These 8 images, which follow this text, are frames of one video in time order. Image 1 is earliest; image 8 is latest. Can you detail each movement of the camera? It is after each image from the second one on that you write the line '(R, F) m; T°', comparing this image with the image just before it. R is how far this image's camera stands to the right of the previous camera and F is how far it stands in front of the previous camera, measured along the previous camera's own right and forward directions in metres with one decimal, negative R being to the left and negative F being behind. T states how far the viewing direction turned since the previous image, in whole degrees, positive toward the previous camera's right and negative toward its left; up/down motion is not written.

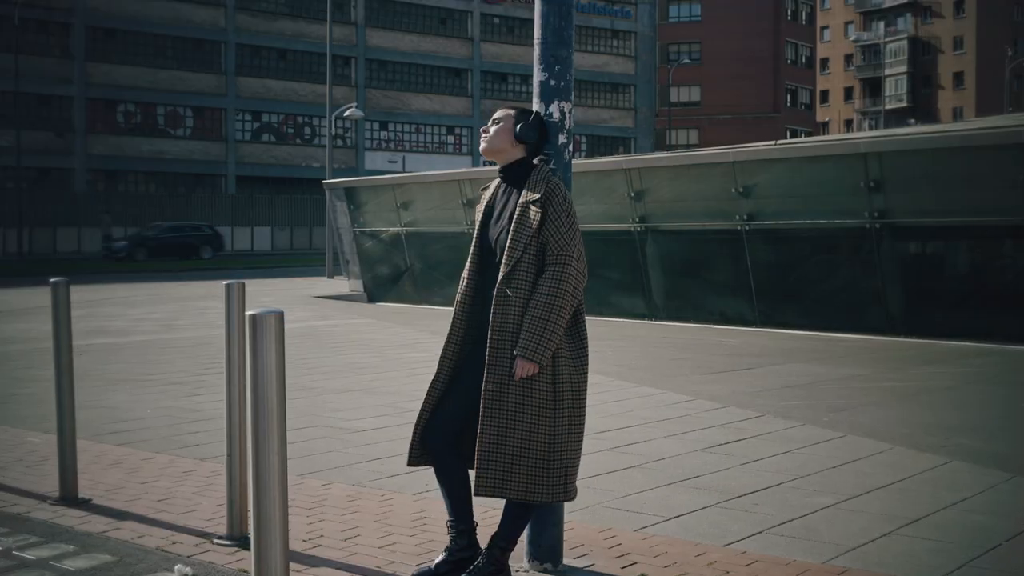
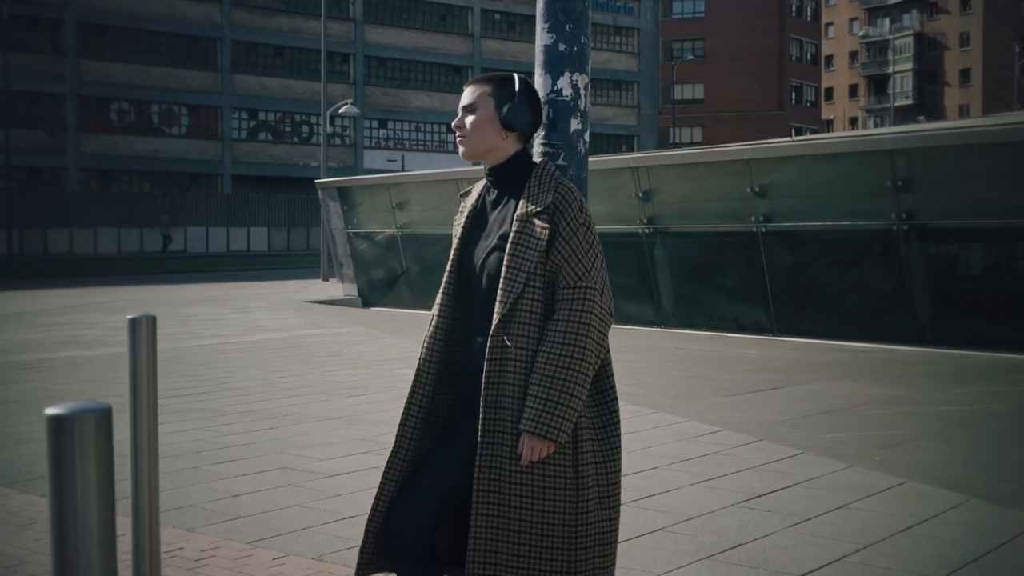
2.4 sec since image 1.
(0.0, +1.1) m; 0°
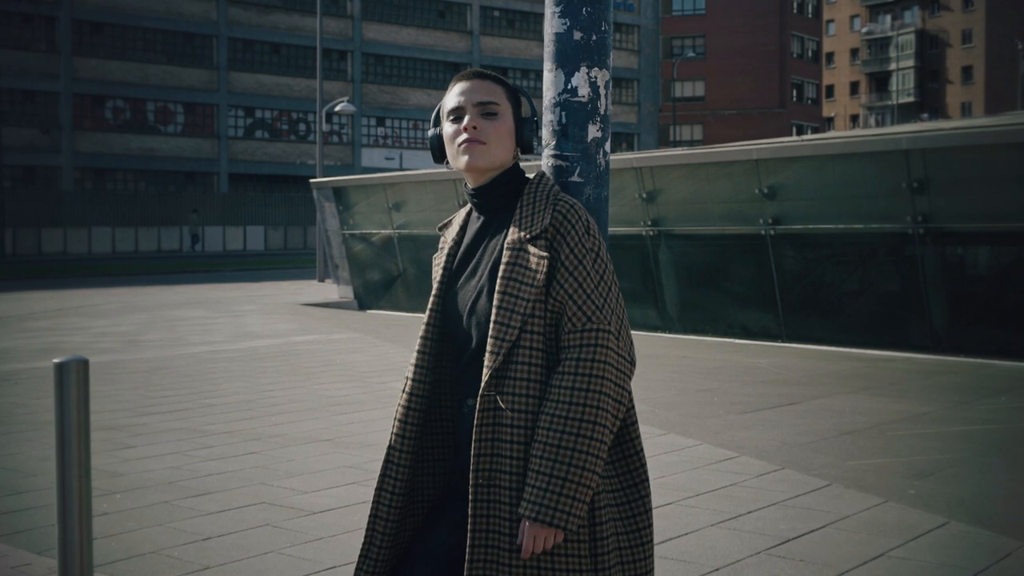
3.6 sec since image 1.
(0.0, +0.6) m; 0°
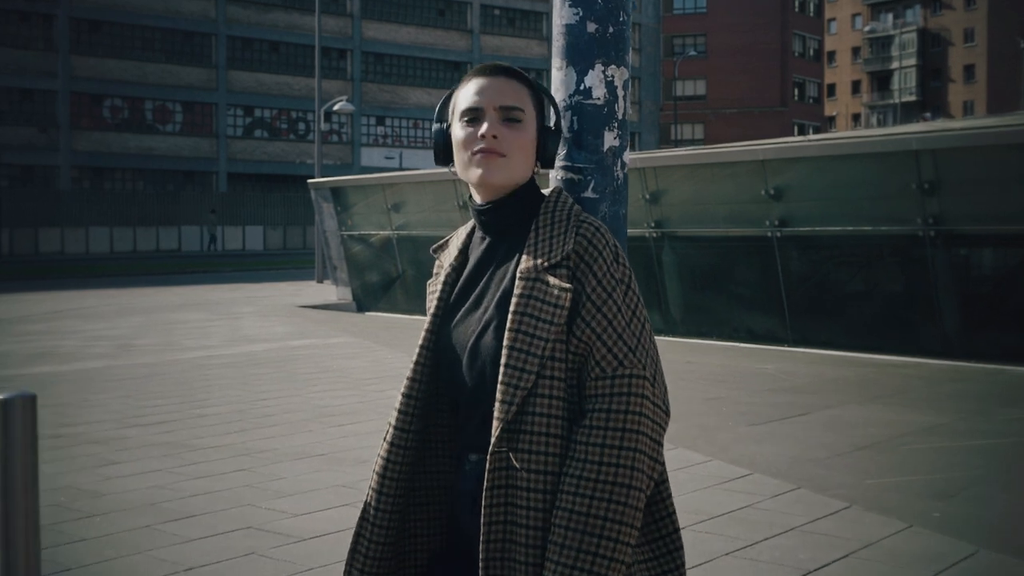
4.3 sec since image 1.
(0.0, +0.3) m; 0°
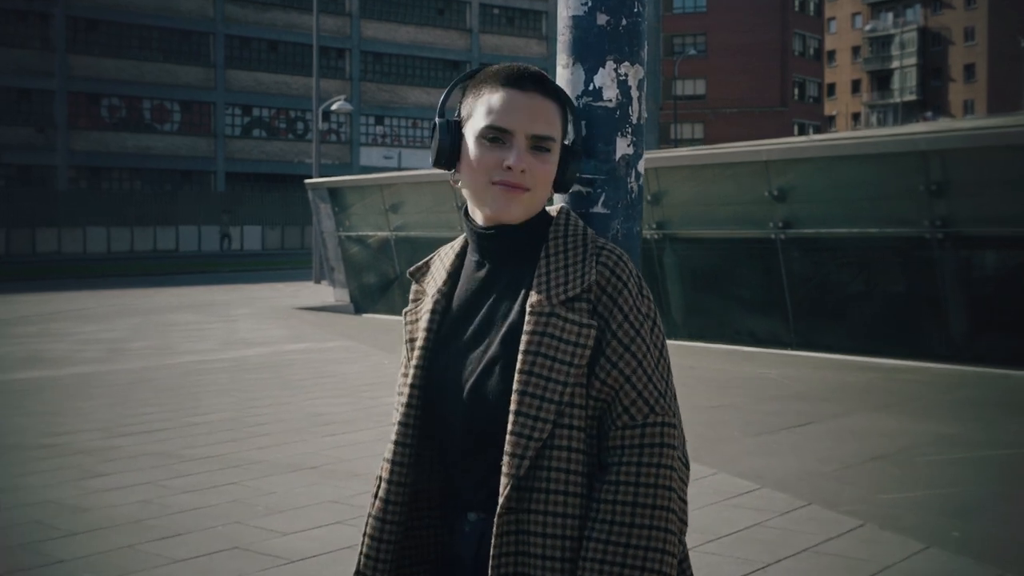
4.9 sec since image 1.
(0.0, +0.3) m; 0°
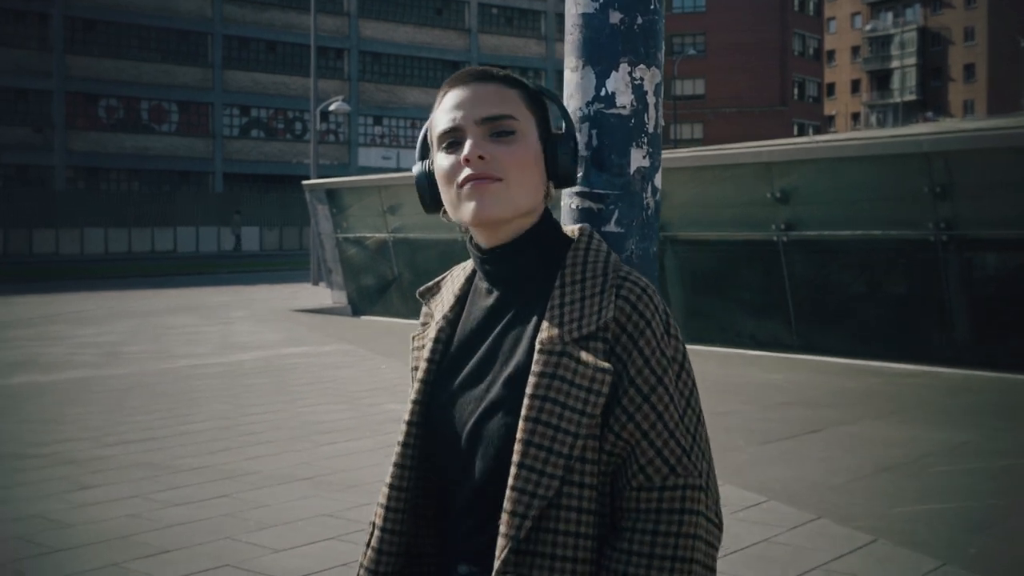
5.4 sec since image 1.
(0.0, +0.2) m; 0°
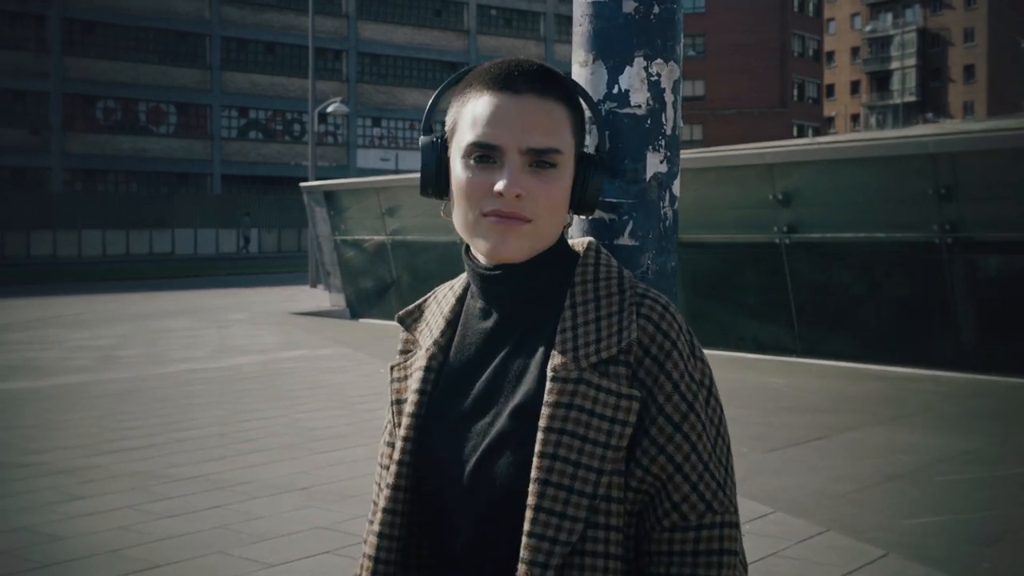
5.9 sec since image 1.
(0.0, +0.2) m; 0°
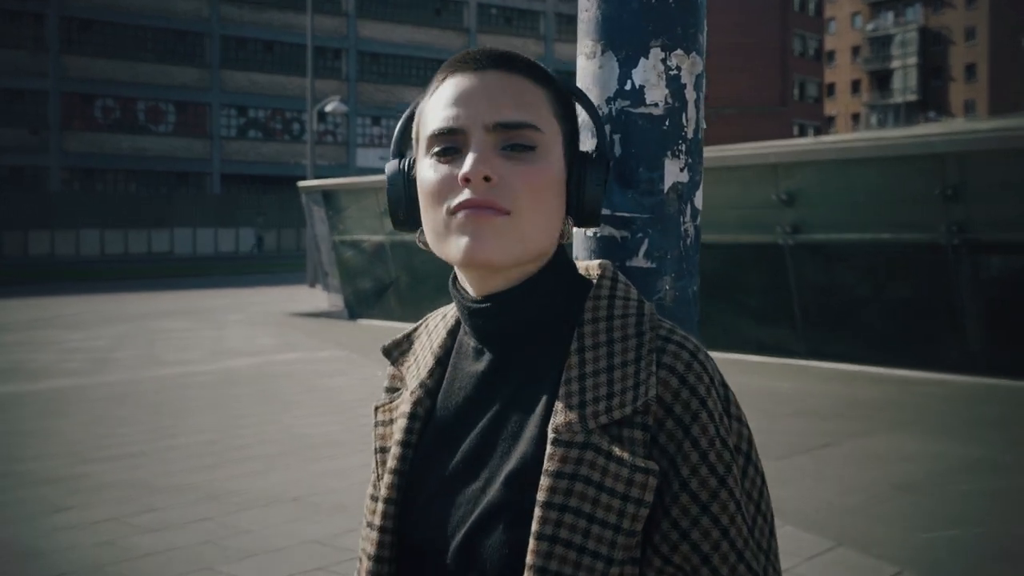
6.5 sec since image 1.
(0.0, +0.2) m; 0°
